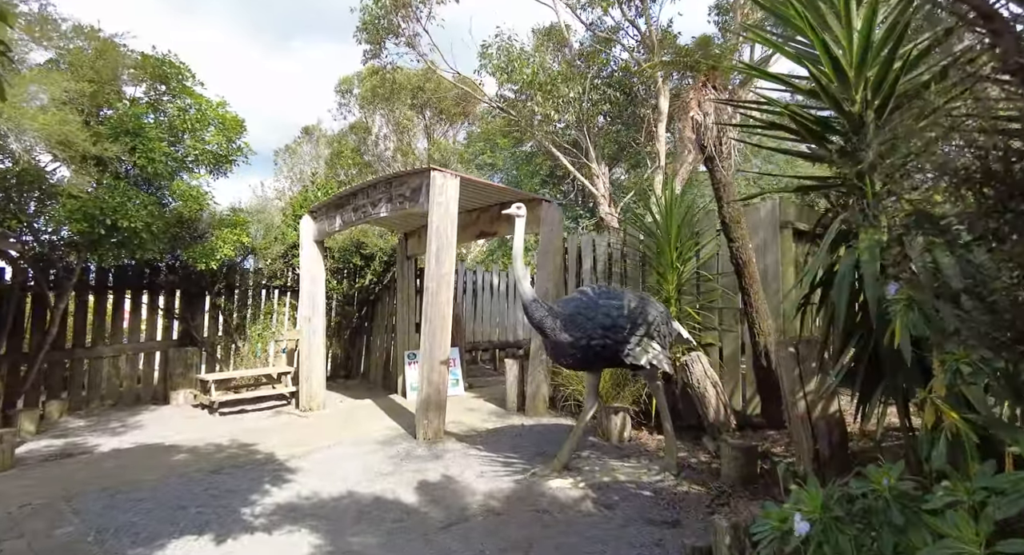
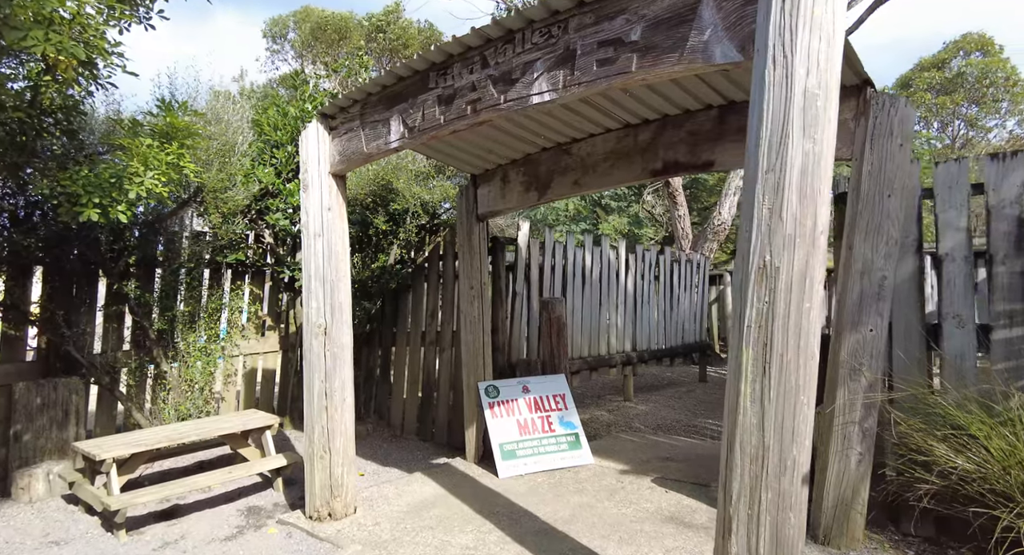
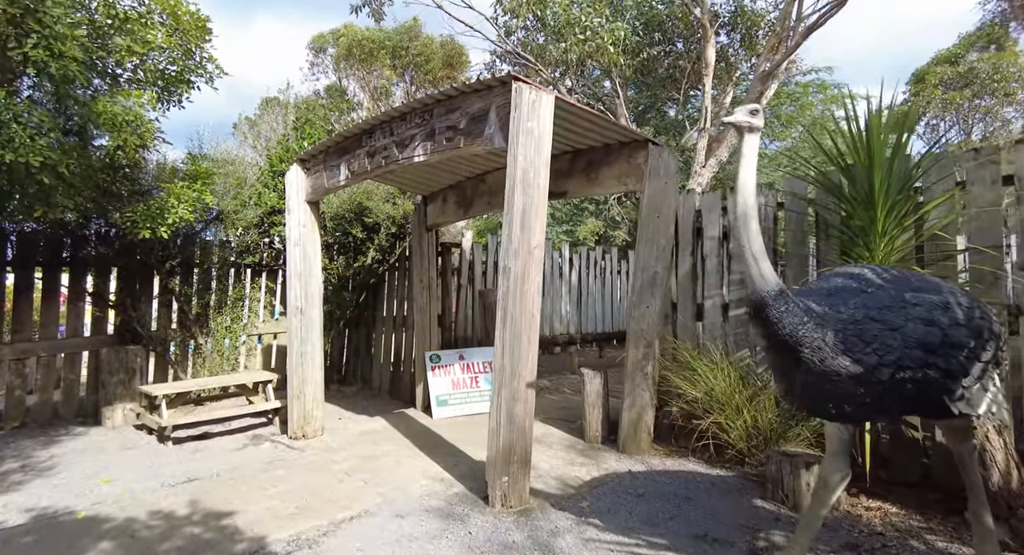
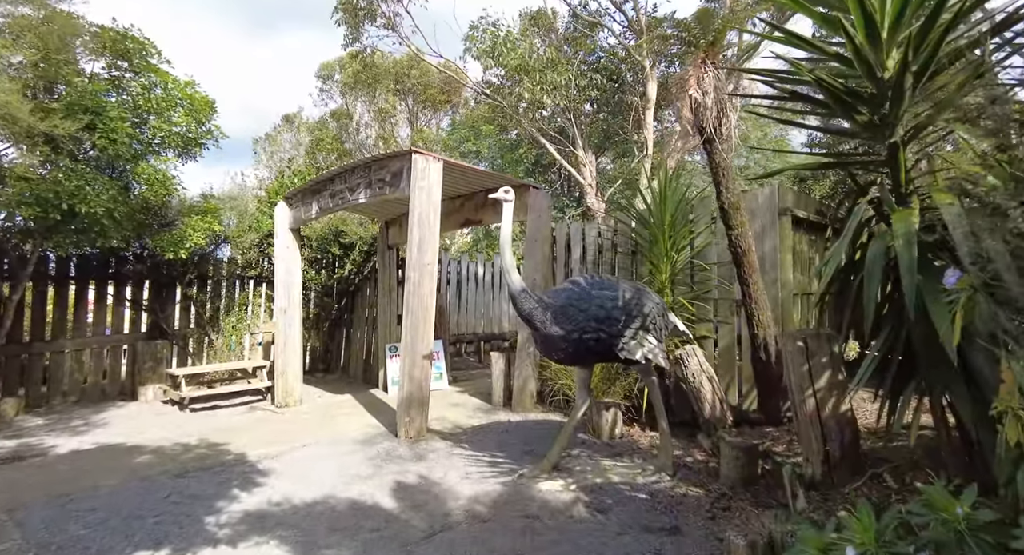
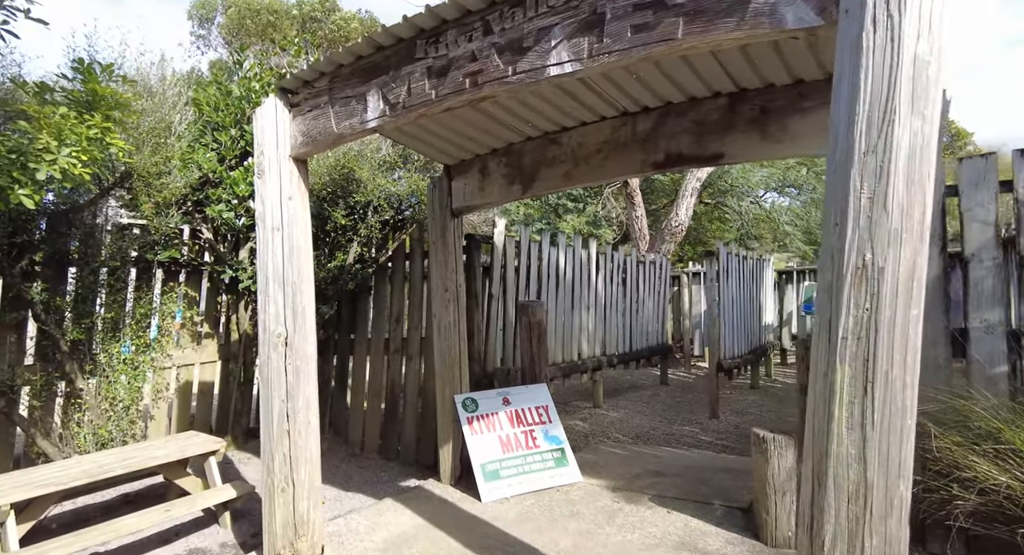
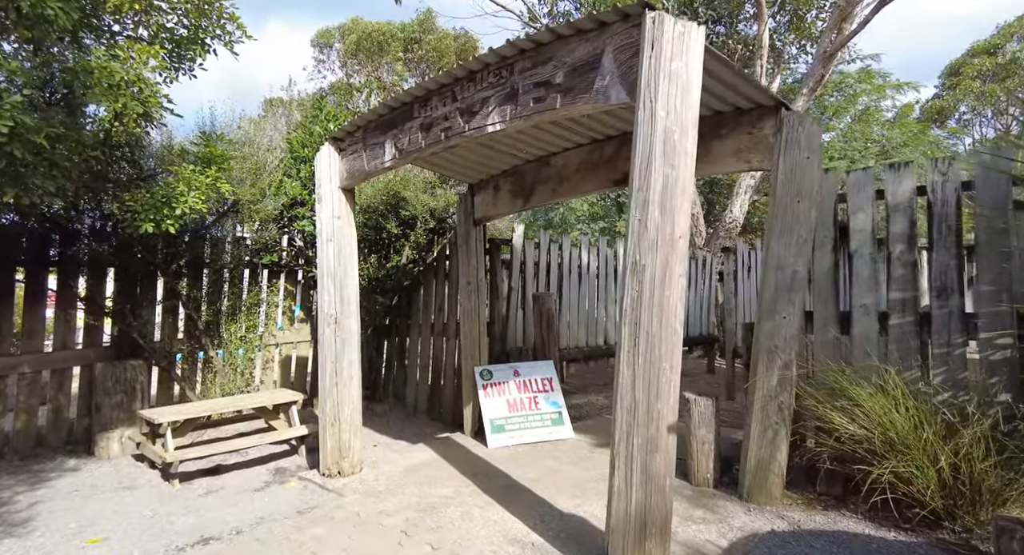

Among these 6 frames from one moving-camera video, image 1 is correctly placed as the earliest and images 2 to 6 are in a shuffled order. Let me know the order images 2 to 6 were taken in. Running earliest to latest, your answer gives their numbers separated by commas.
4, 3, 6, 2, 5
